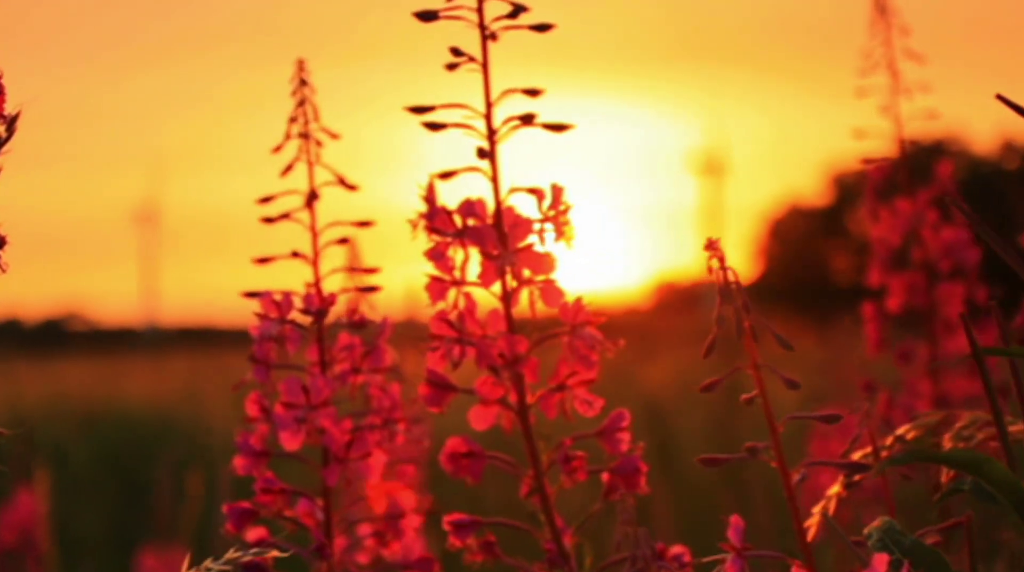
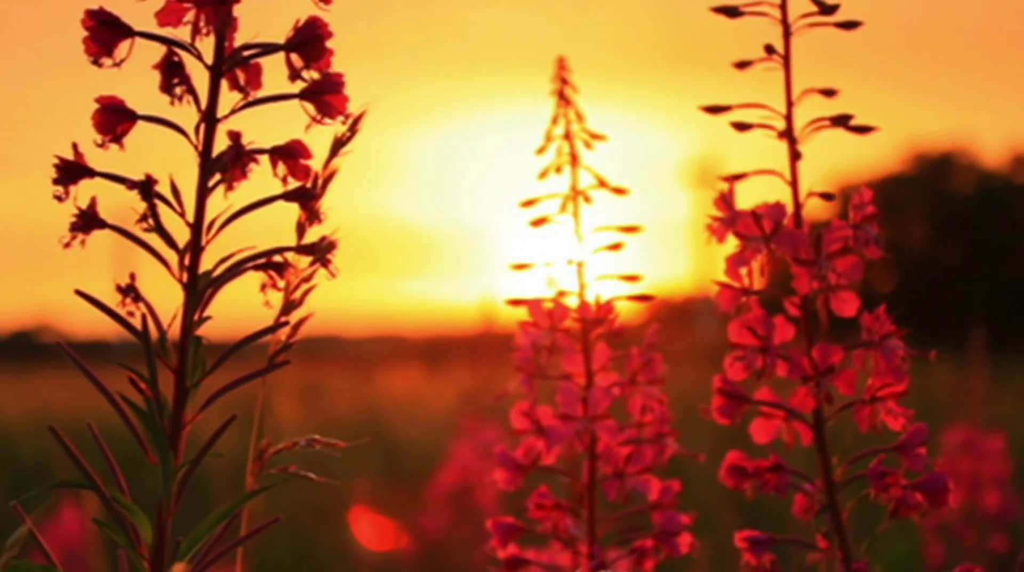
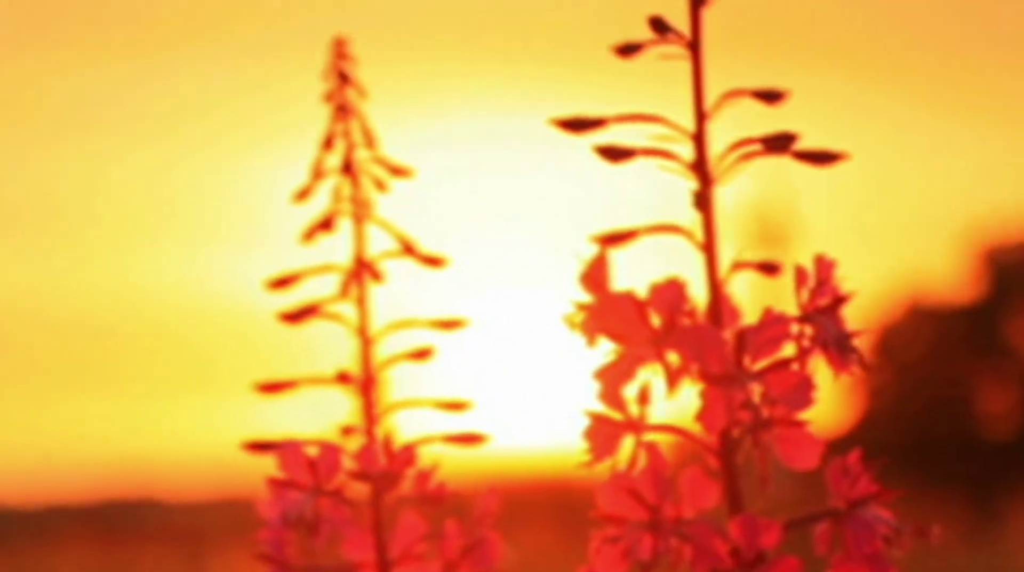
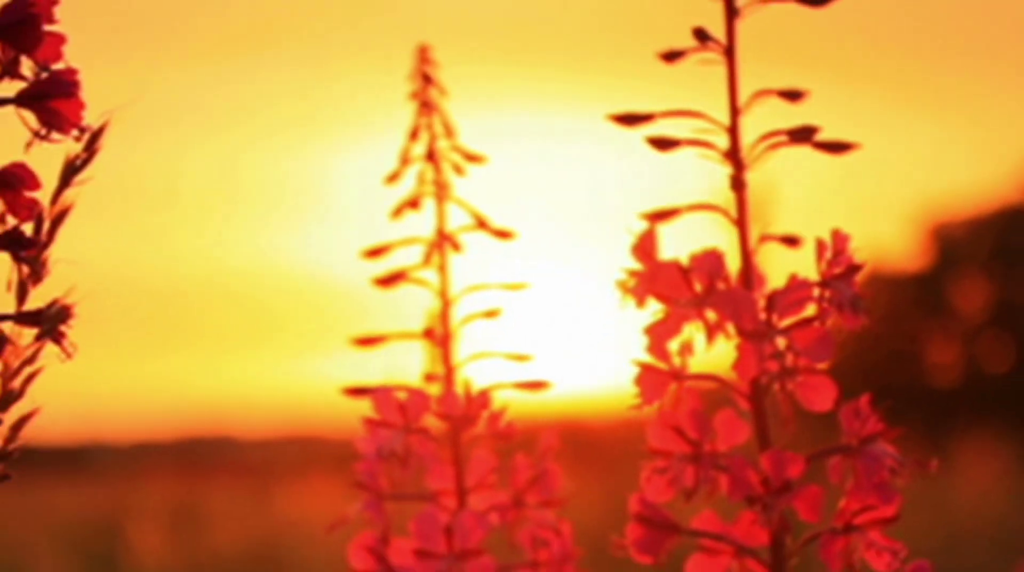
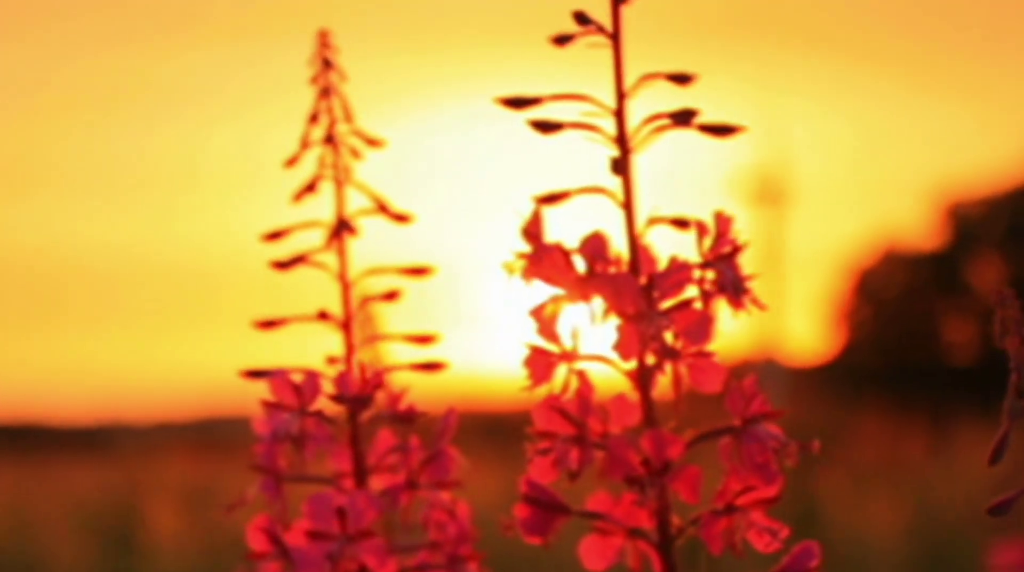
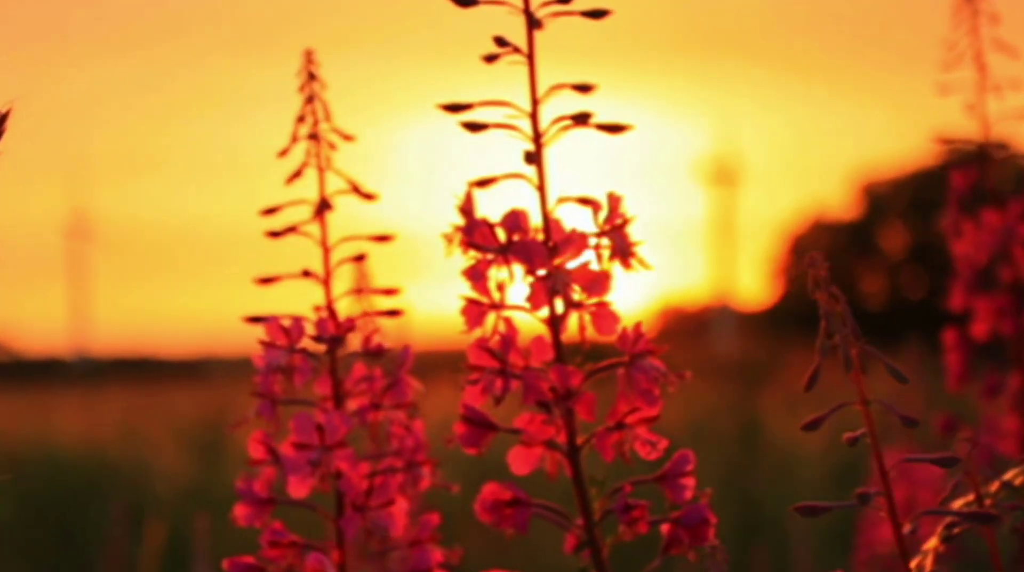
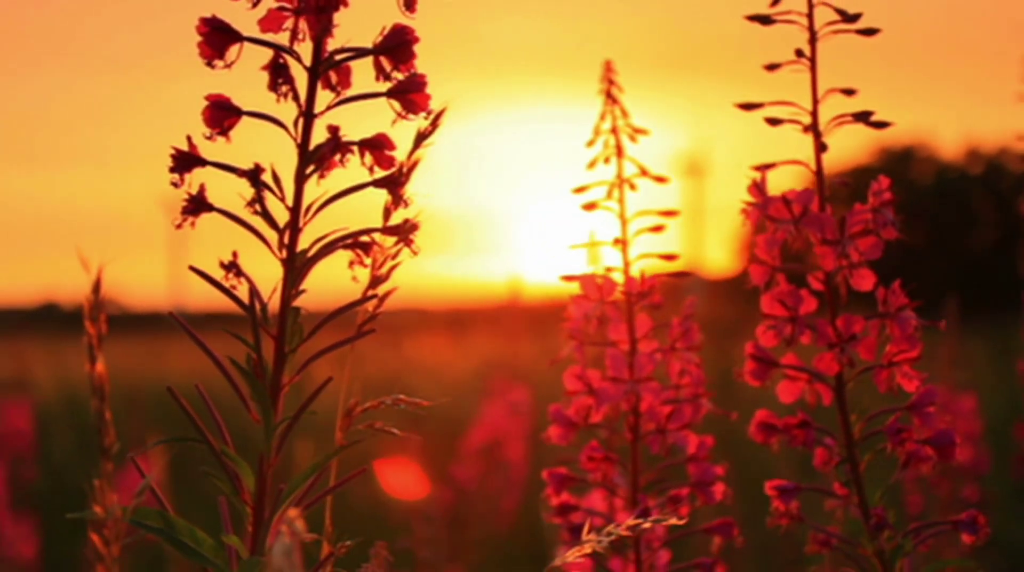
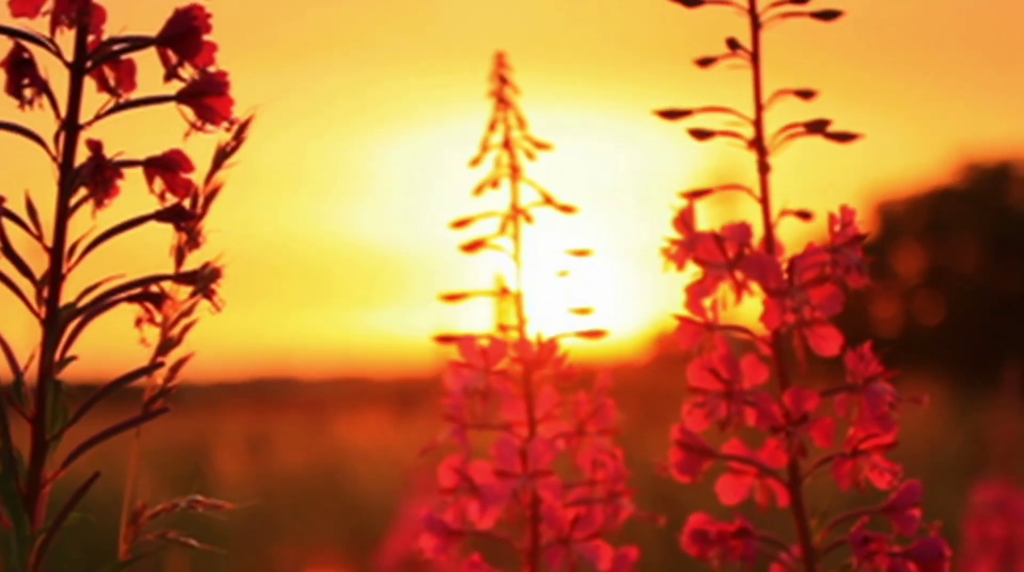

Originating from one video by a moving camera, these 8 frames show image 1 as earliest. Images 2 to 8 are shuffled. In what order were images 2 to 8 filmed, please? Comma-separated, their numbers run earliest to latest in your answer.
6, 5, 3, 4, 8, 2, 7
